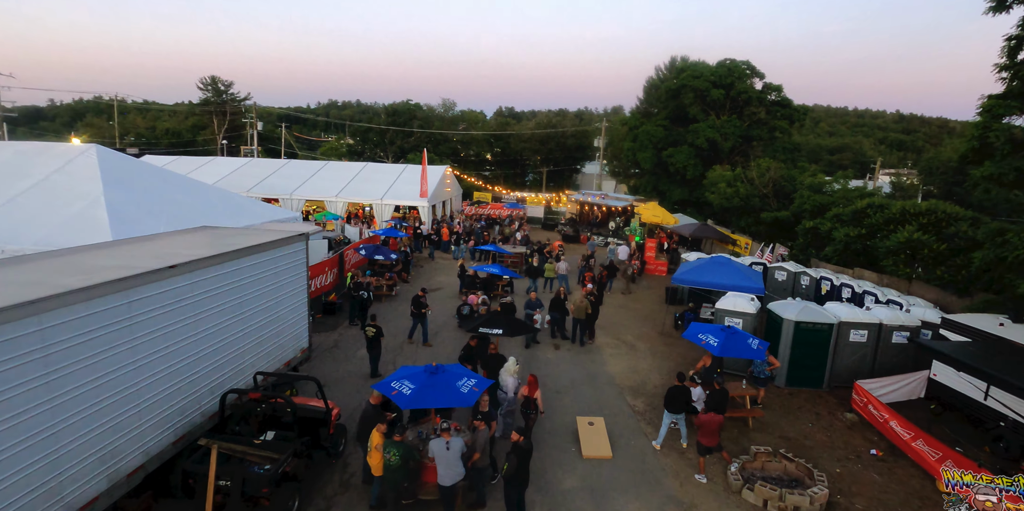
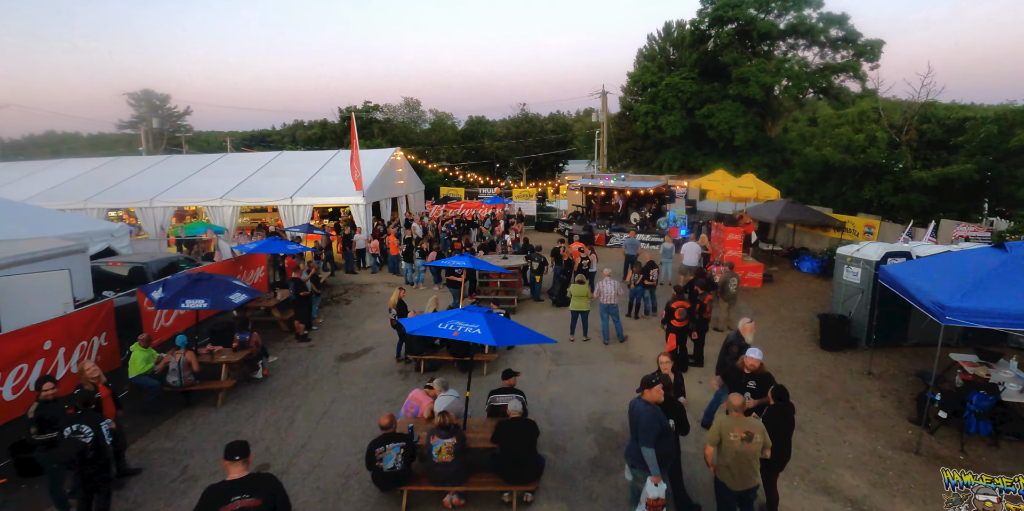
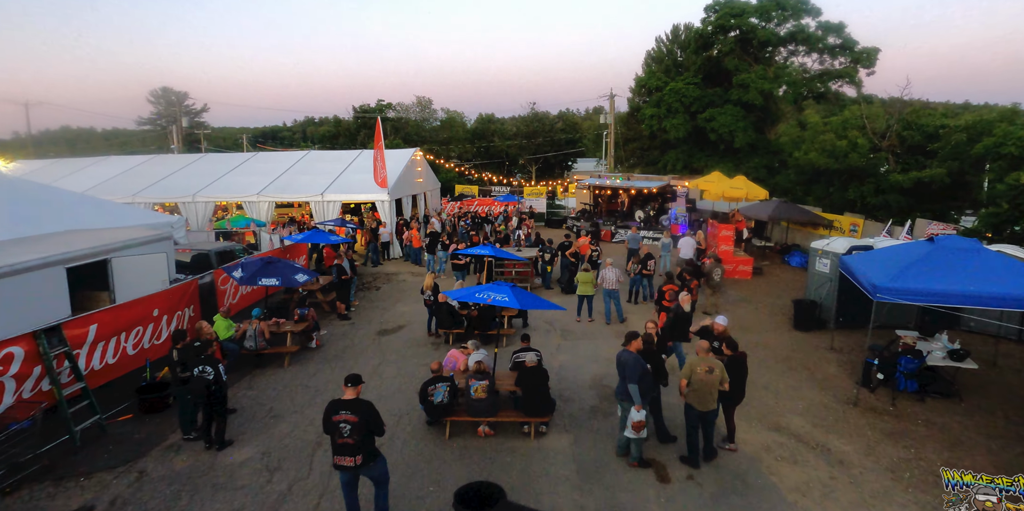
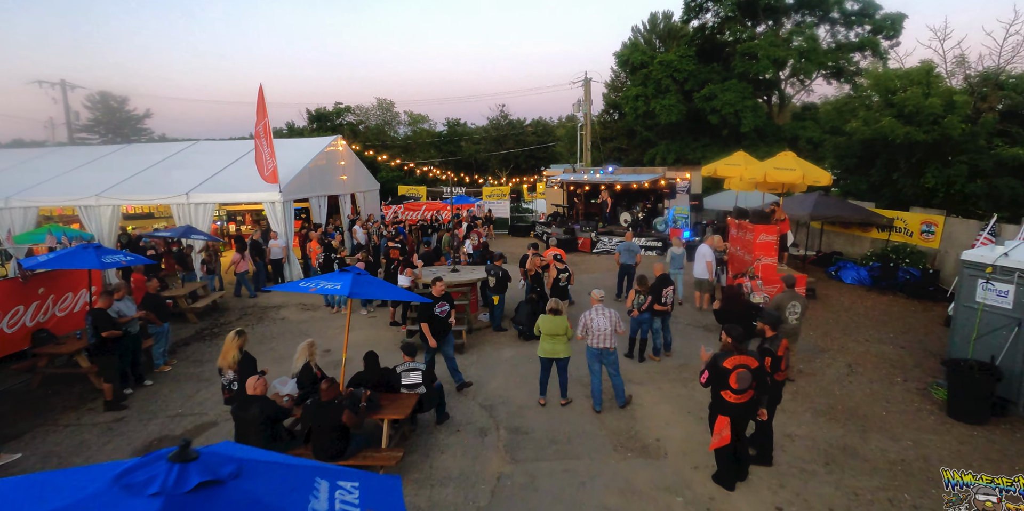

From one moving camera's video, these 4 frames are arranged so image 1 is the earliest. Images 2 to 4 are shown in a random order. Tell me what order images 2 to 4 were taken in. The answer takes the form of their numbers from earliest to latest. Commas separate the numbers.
3, 2, 4
